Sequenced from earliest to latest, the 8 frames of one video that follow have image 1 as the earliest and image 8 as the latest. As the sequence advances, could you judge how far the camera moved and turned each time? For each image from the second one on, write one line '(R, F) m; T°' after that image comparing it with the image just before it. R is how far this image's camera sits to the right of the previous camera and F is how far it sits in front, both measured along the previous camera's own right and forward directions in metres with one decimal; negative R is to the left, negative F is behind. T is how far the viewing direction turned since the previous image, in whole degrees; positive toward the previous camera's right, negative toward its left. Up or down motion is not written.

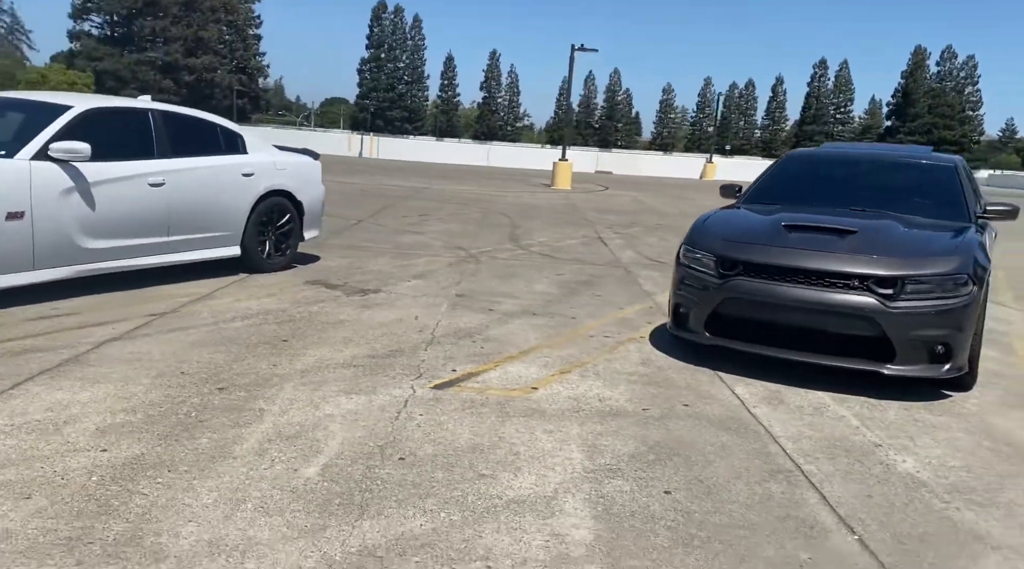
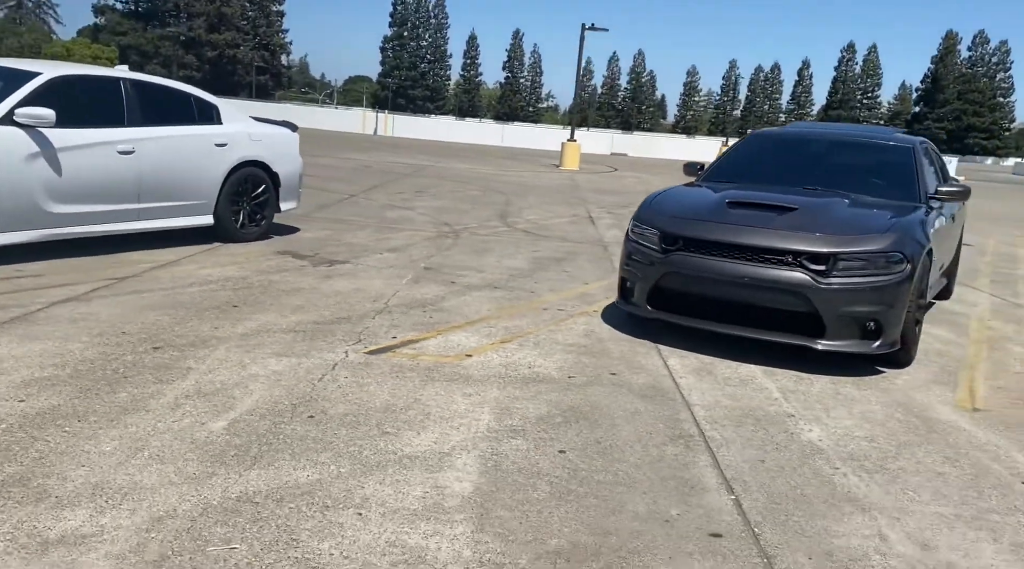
(+0.4, -0.1) m; -1°
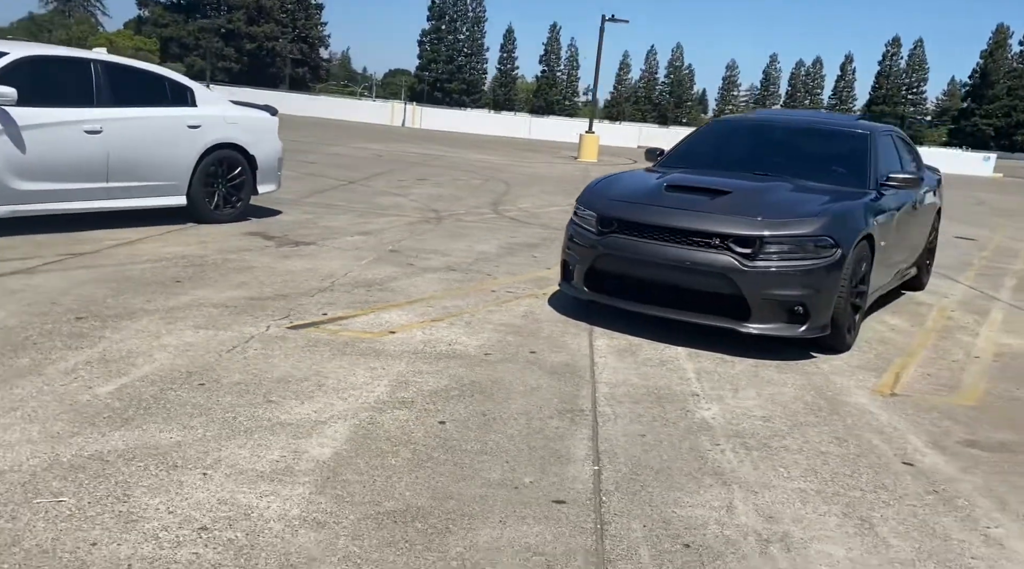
(+0.6, 0.0) m; -1°
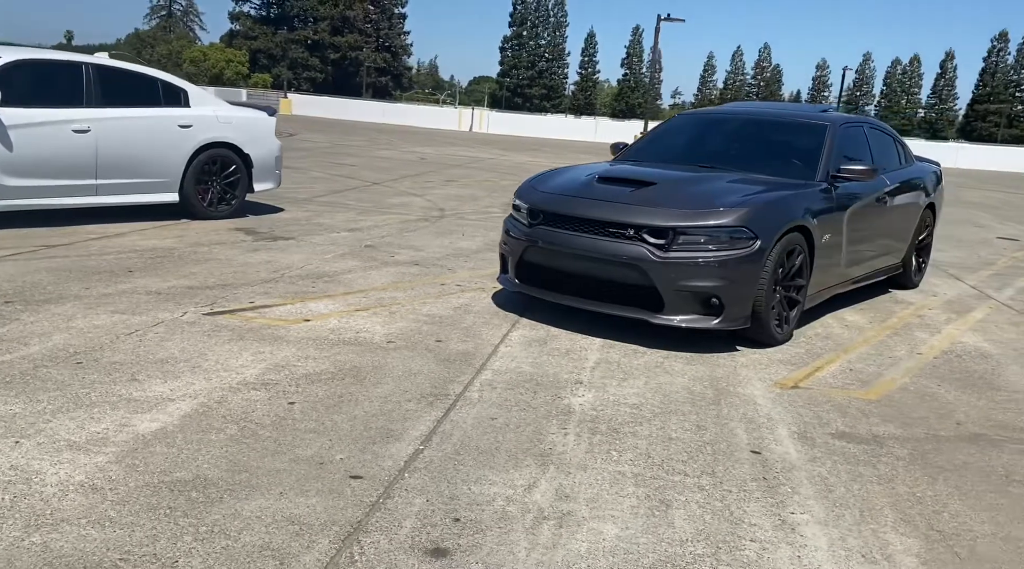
(+0.9, 0.0) m; -4°
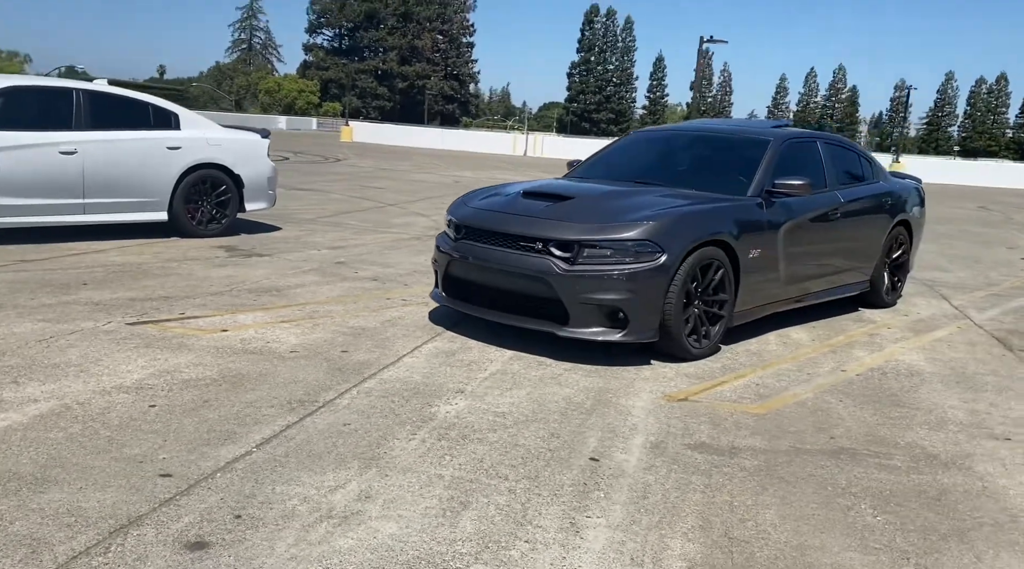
(+0.8, 0.0) m; -3°
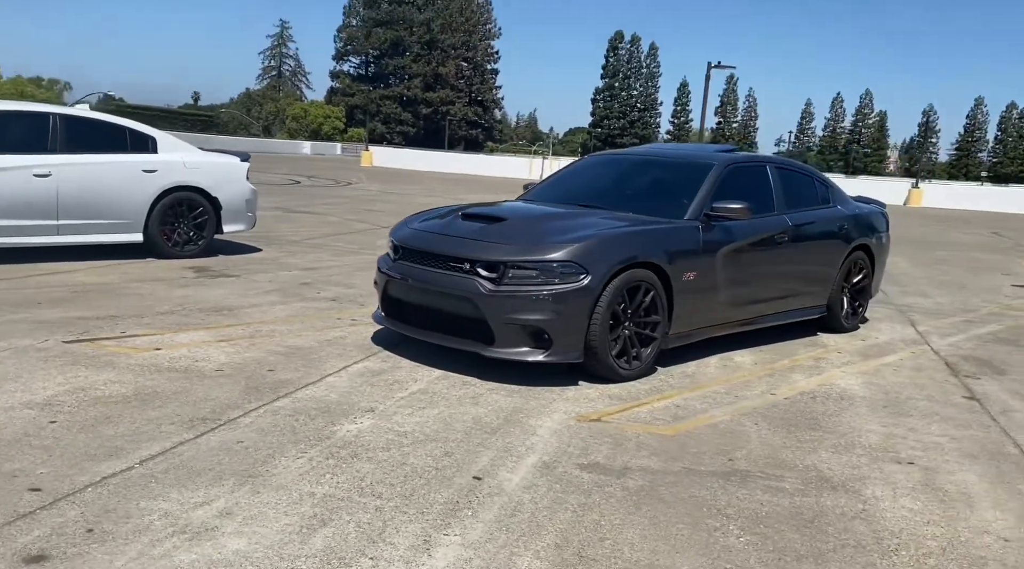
(+0.5, 0.0) m; -1°
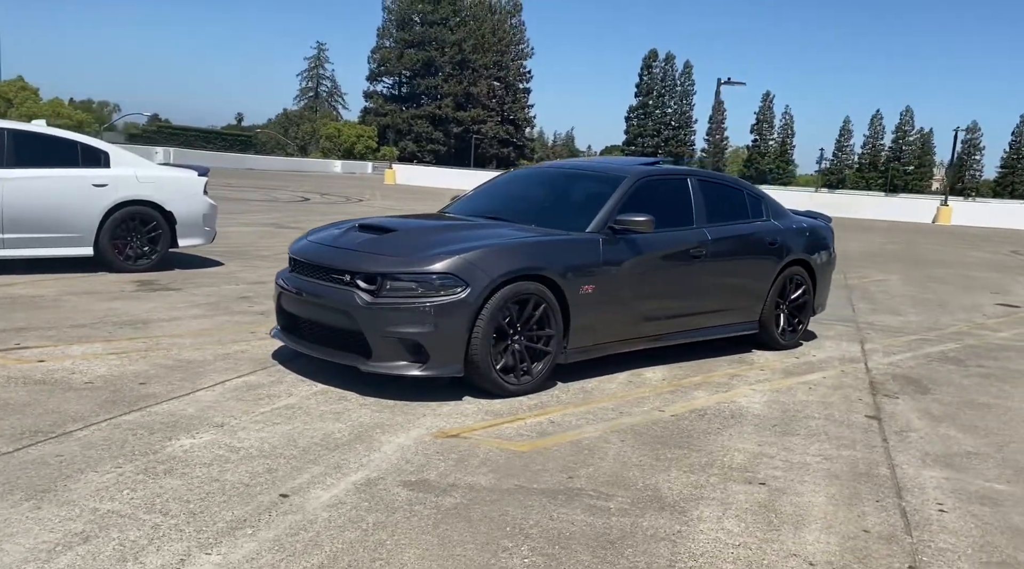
(+0.8, +0.1) m; -1°
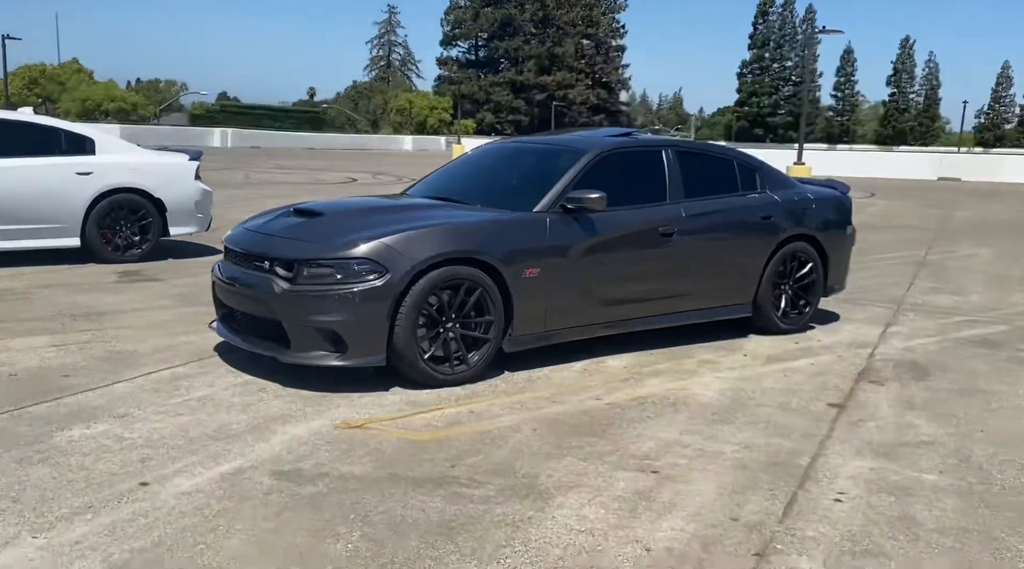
(+0.9, +0.1) m; -6°
